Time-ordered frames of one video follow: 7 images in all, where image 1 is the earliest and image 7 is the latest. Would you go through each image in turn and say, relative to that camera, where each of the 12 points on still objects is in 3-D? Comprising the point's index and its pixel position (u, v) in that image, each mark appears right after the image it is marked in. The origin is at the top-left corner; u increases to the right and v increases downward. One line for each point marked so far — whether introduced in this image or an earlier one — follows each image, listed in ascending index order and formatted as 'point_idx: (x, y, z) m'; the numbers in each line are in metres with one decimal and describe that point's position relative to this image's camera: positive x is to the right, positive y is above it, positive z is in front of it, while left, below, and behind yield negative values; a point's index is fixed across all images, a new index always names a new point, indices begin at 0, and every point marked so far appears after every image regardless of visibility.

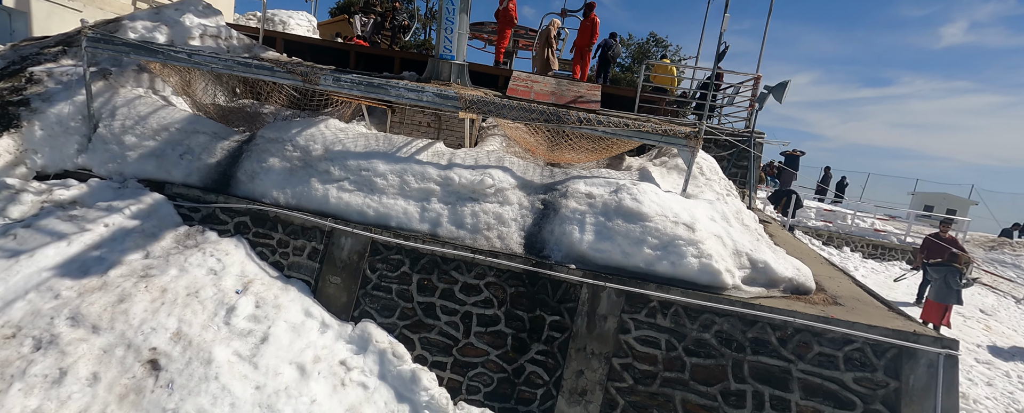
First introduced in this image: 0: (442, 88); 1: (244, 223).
0: (-0.8, +1.4, +4.8) m
1: (-3.0, -0.2, +4.6) m
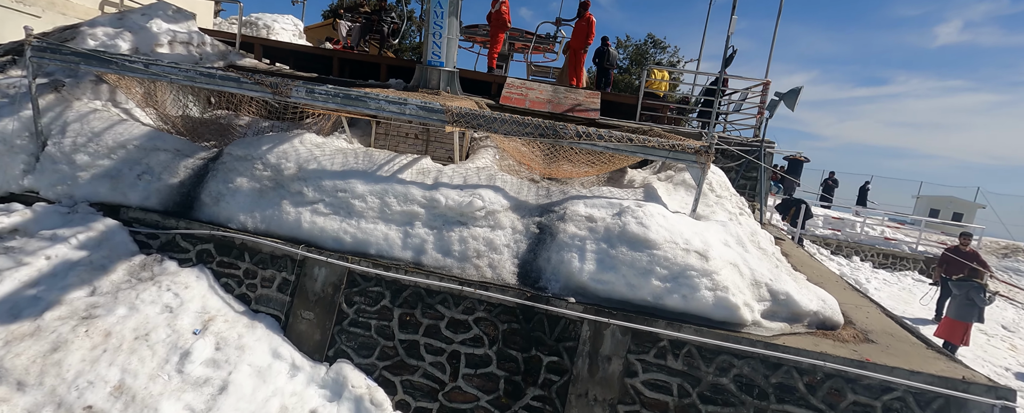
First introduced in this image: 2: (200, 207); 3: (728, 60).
0: (-0.9, +1.1, +4.4) m
1: (-3.0, -0.4, +4.1) m
2: (-3.2, 0.0, +4.3) m
3: (+3.1, +2.2, +6.1) m
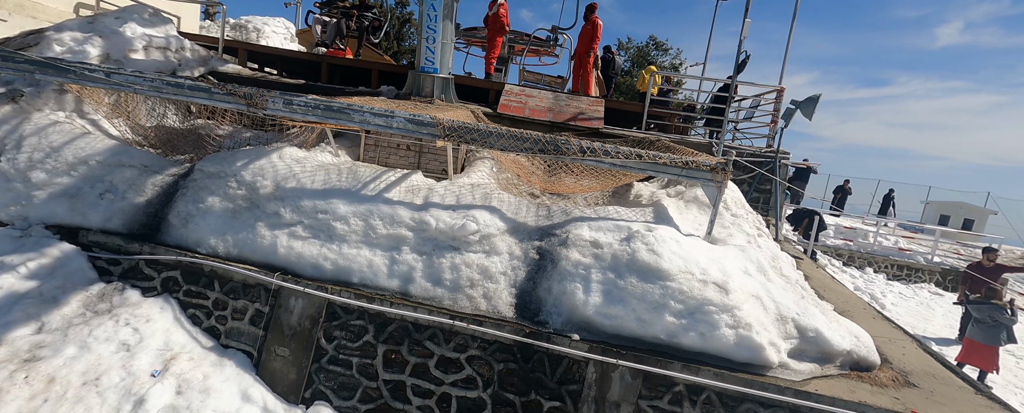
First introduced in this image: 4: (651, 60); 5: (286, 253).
0: (-0.9, +0.9, +4.0) m
1: (-3.1, -0.7, +3.8) m
2: (-3.3, -0.2, +3.9) m
3: (+3.1, +1.9, +5.7) m
4: (+6.6, +7.0, +19.8) m
5: (-2.1, -0.4, +3.8) m
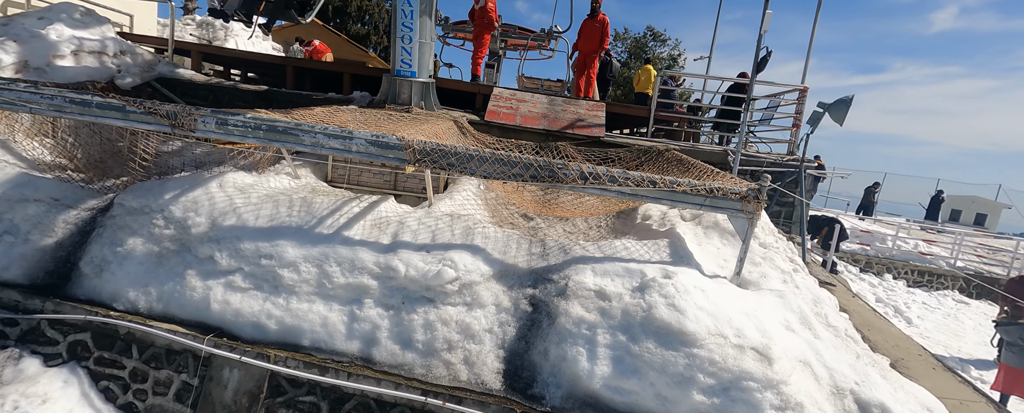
0: (-1.0, +0.6, +3.3) m
1: (-3.2, -1.0, +3.1) m
2: (-3.4, -0.6, +3.2) m
3: (+3.0, +1.7, +5.0) m
4: (+6.3, +7.1, +19.0) m
5: (-2.1, -0.8, +3.1) m
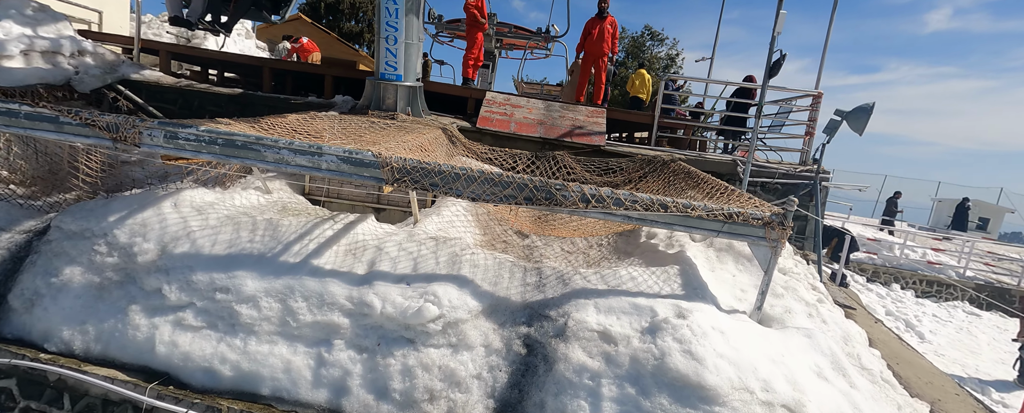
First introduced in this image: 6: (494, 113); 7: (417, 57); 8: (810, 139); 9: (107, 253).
0: (-1.1, +0.4, +2.9) m
1: (-3.2, -1.2, +2.6) m
2: (-3.4, -0.7, +2.8) m
3: (+2.9, +1.6, +4.6) m
4: (+6.1, +7.0, +18.7) m
5: (-2.2, -0.9, +2.7) m
6: (-0.2, +1.2, +5.3) m
7: (-1.1, +1.8, +4.9) m
8: (+3.7, +0.8, +5.2) m
9: (-2.8, -0.3, +2.9) m
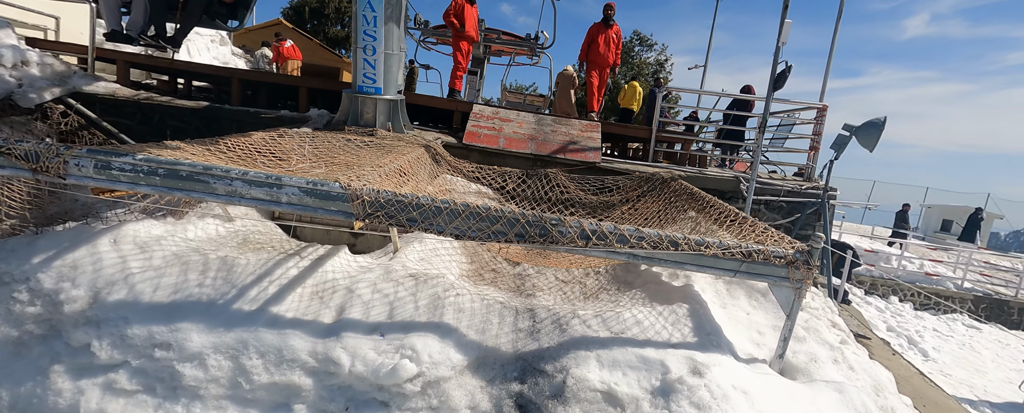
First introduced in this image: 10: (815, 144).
0: (-1.2, +0.2, +2.5) m
1: (-3.3, -1.4, +2.2) m
2: (-3.5, -1.0, +2.4) m
3: (+2.8, +1.3, +4.3) m
4: (+5.7, +6.7, +18.5) m
5: (-2.3, -1.2, +2.2) m
6: (-0.4, +0.9, +4.9) m
7: (-1.2, +1.5, +4.5) m
8: (+3.6, +0.6, +5.0) m
9: (-2.9, -0.6, +2.5) m
10: (+3.6, +0.7, +4.9) m
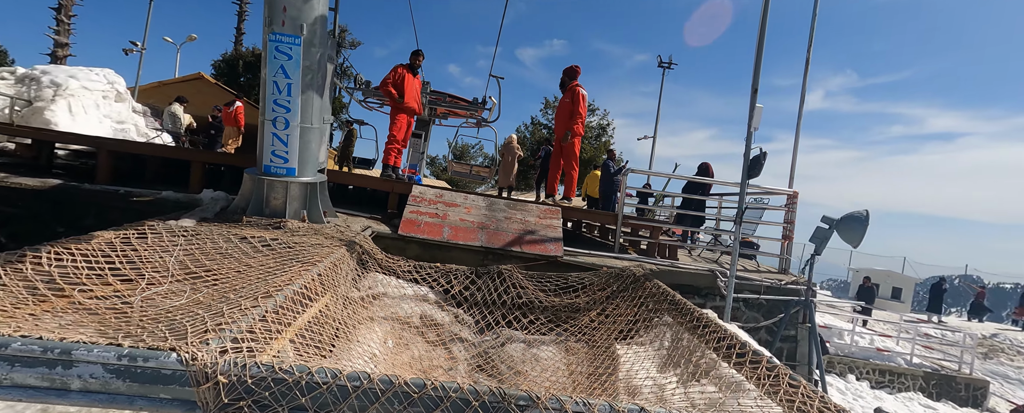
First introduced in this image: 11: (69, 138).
0: (-1.4, -0.5, +1.6) m
1: (-3.4, -2.0, +0.8) m
2: (-3.6, -1.6, +1.0) m
3: (+2.3, +0.4, +4.0) m
4: (+3.3, +3.8, +19.0) m
5: (-2.4, -1.8, +1.0) m
6: (-0.9, -0.1, +4.1) m
7: (-1.7, +0.5, +3.7) m
8: (+3.1, -0.4, +4.6) m
9: (-3.1, -1.2, +1.2) m
10: (+3.0, -0.3, +4.6) m
11: (-4.3, +0.7, +4.0) m
